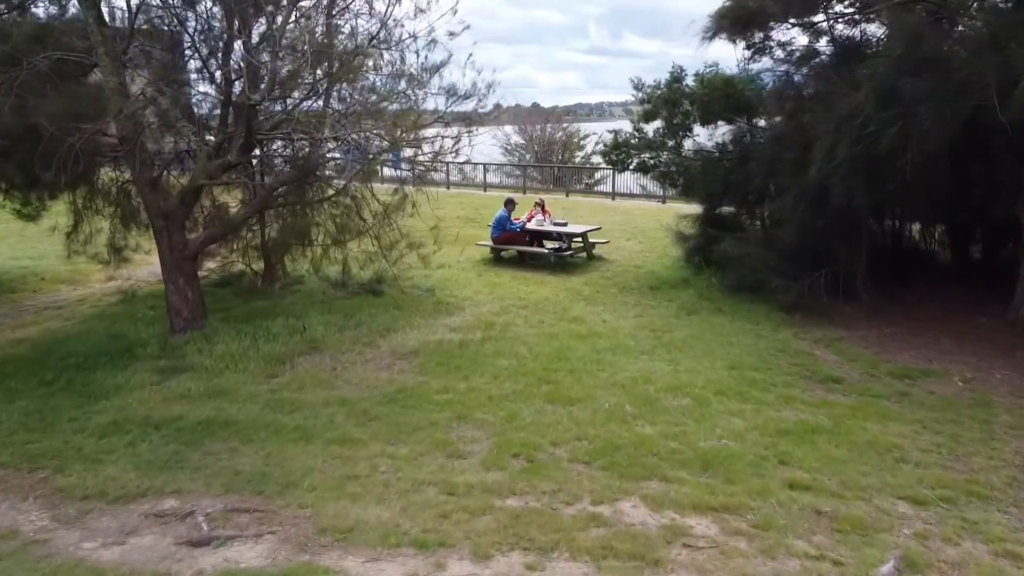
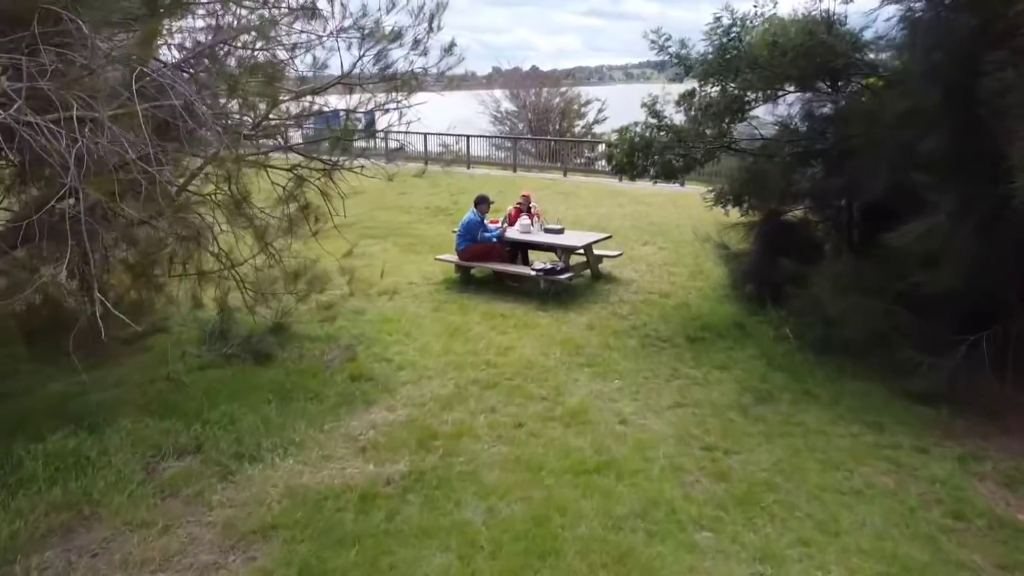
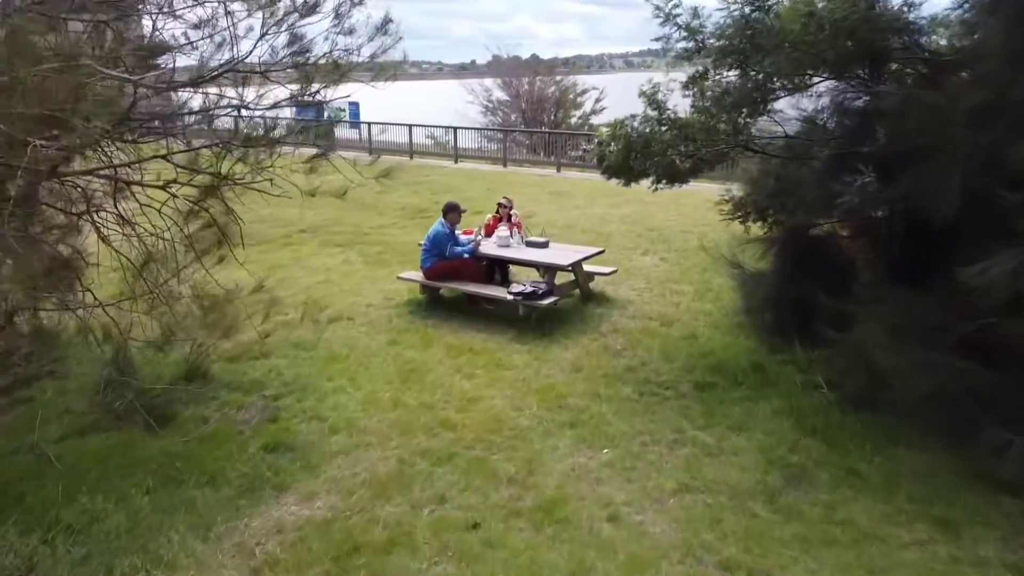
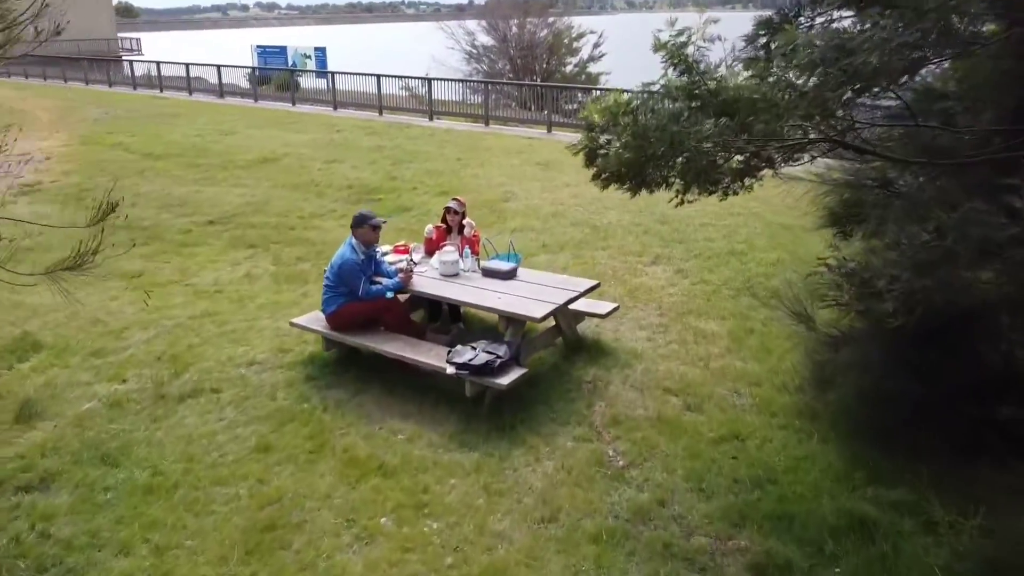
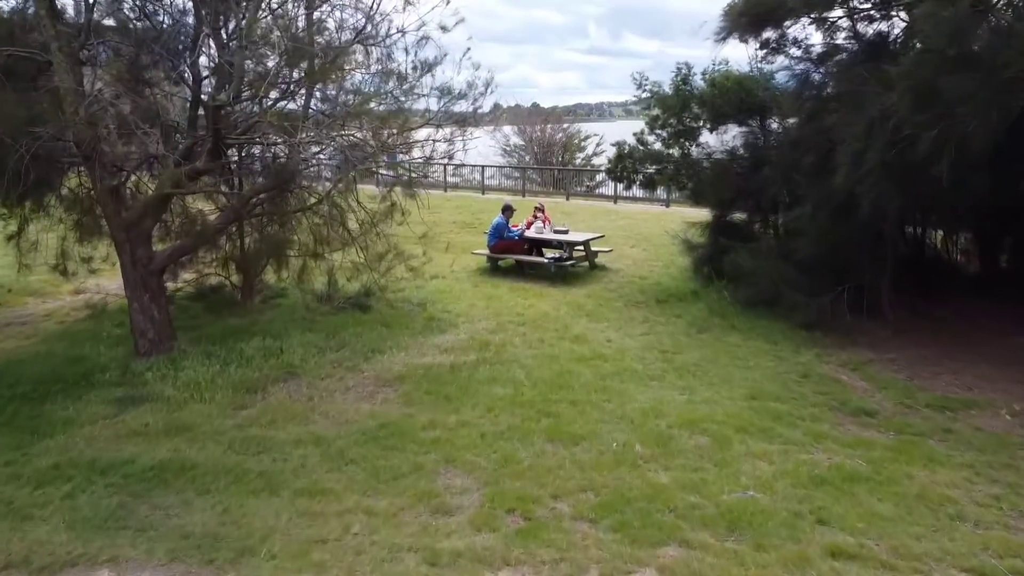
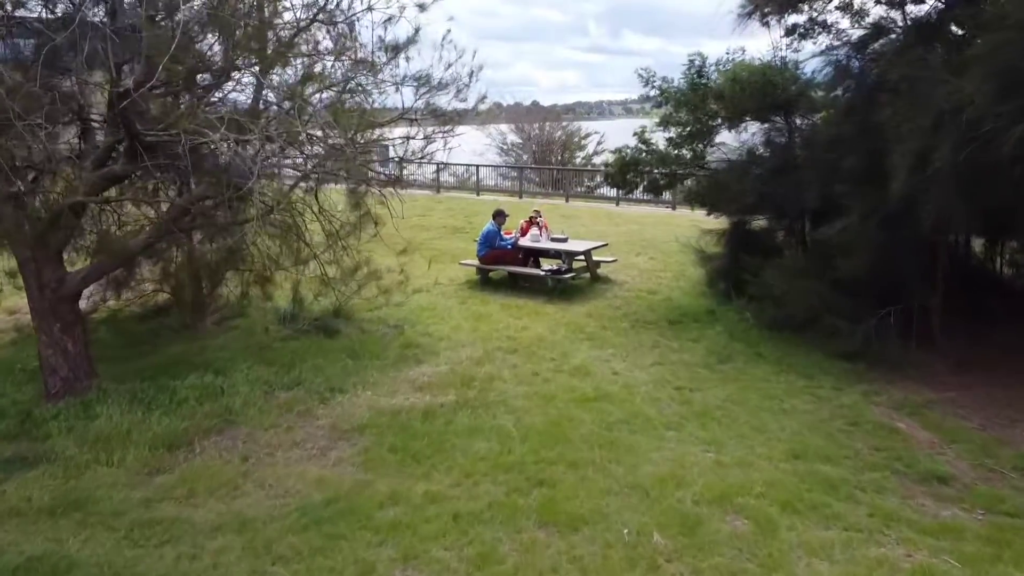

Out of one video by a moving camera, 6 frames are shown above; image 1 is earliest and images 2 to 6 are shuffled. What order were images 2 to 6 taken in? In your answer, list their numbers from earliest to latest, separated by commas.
5, 6, 2, 3, 4
